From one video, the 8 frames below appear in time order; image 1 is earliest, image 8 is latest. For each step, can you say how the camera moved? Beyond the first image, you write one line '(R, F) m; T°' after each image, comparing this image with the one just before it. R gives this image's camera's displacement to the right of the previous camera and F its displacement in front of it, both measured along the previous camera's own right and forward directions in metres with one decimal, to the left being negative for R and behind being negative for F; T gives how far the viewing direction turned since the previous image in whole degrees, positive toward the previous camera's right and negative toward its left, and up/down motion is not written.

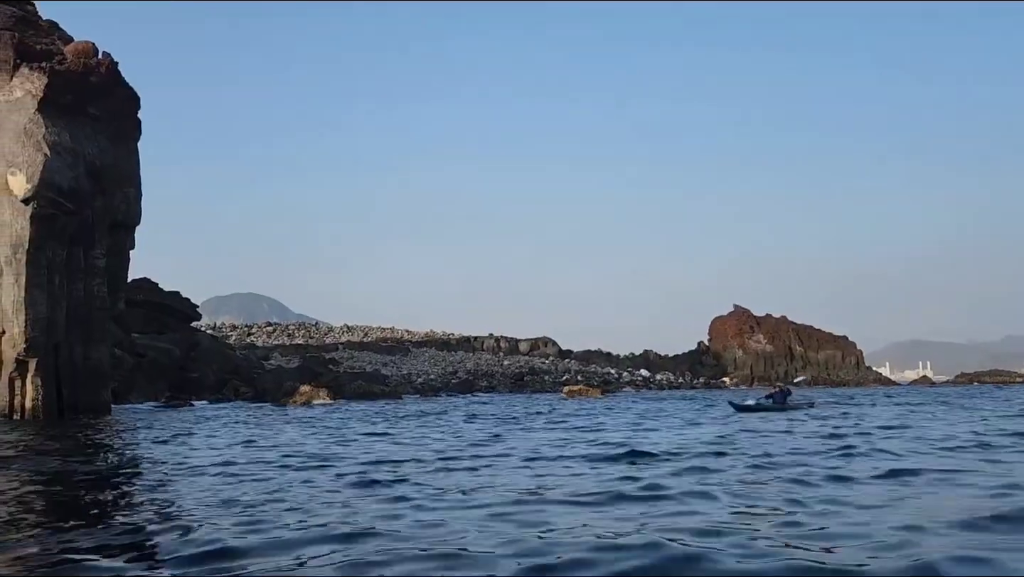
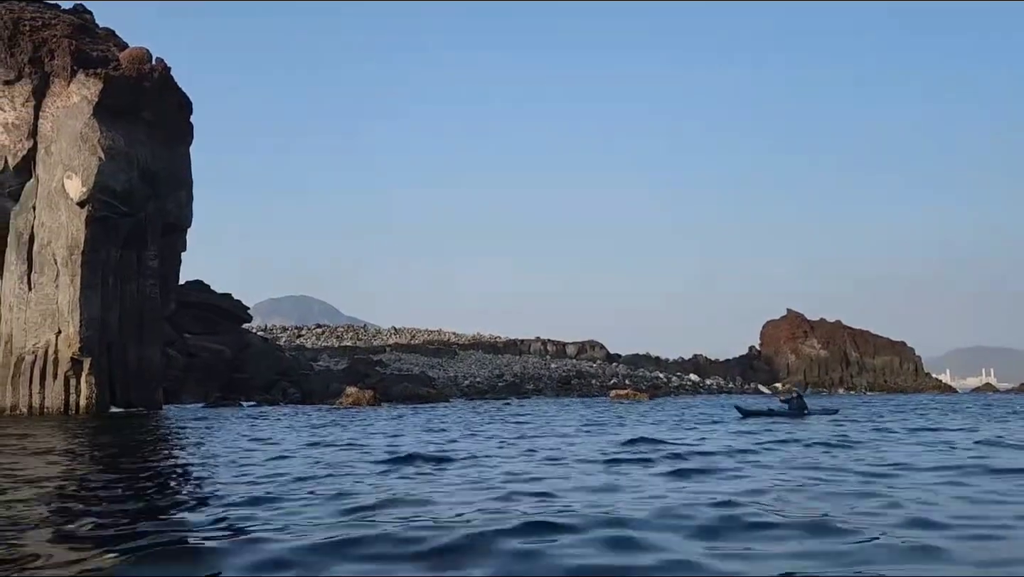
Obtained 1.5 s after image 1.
(+0.4, +0.1) m; -3°
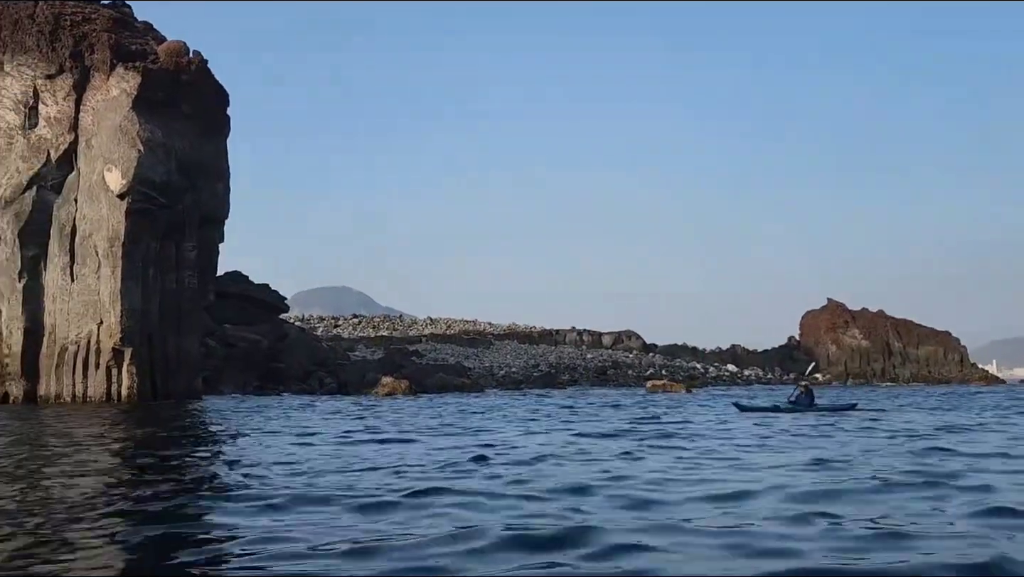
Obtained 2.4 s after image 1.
(+0.4, 0.0) m; -3°
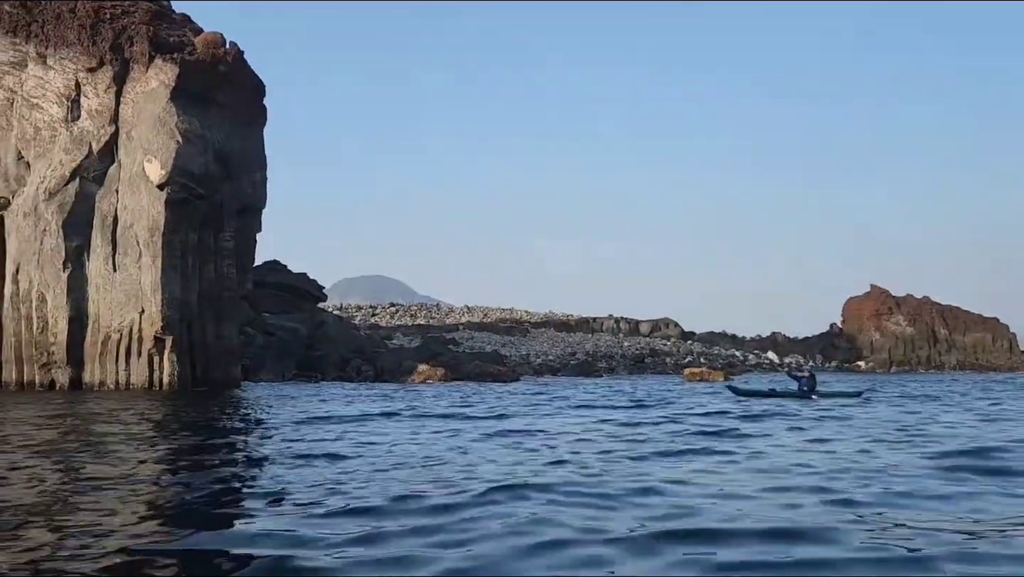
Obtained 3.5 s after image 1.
(+0.4, 0.0) m; -3°
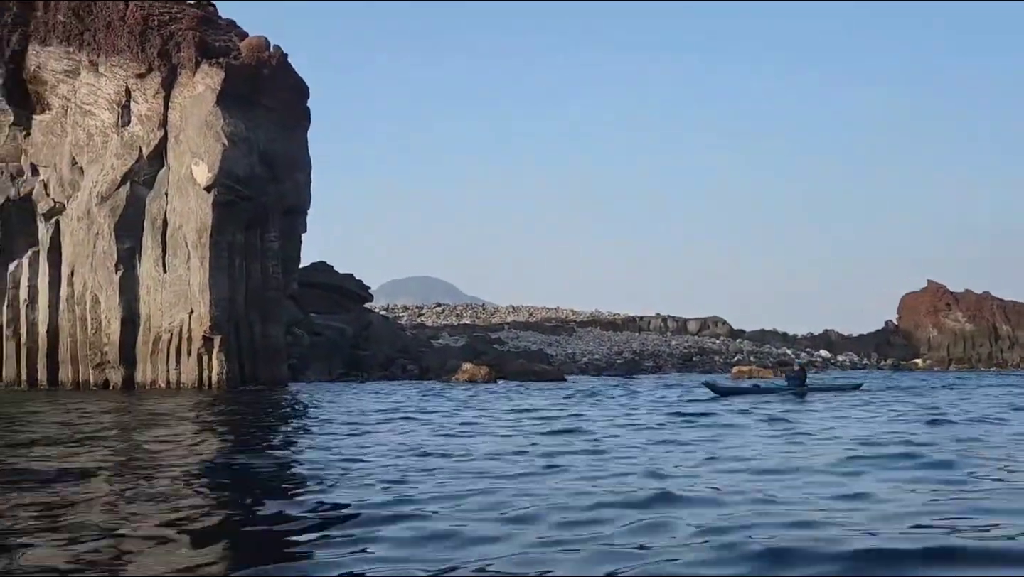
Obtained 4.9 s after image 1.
(+0.8, +0.1) m; -4°
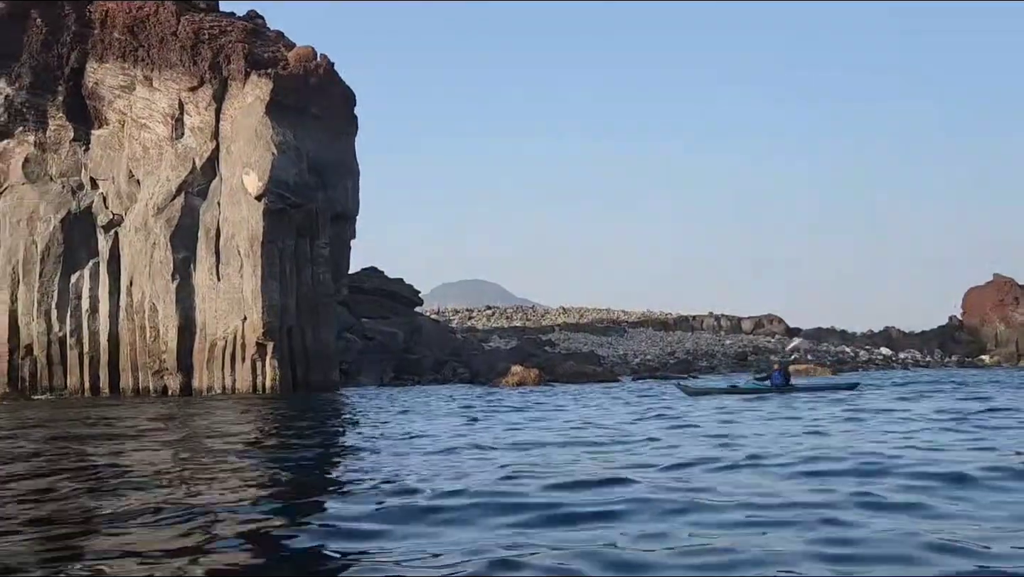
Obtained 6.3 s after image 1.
(+0.8, +0.1) m; -4°
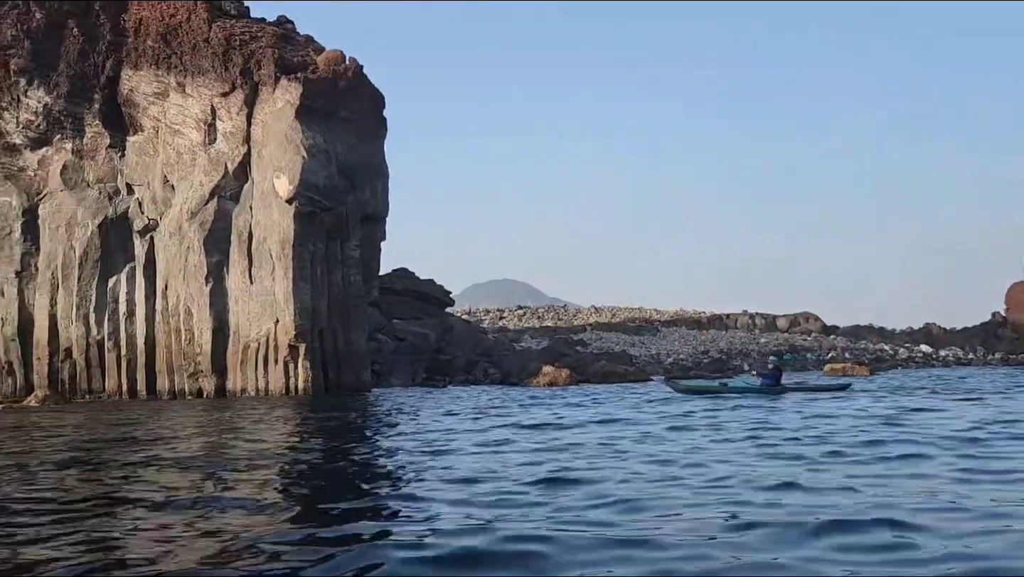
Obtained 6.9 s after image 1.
(+0.6, +0.1) m; -3°
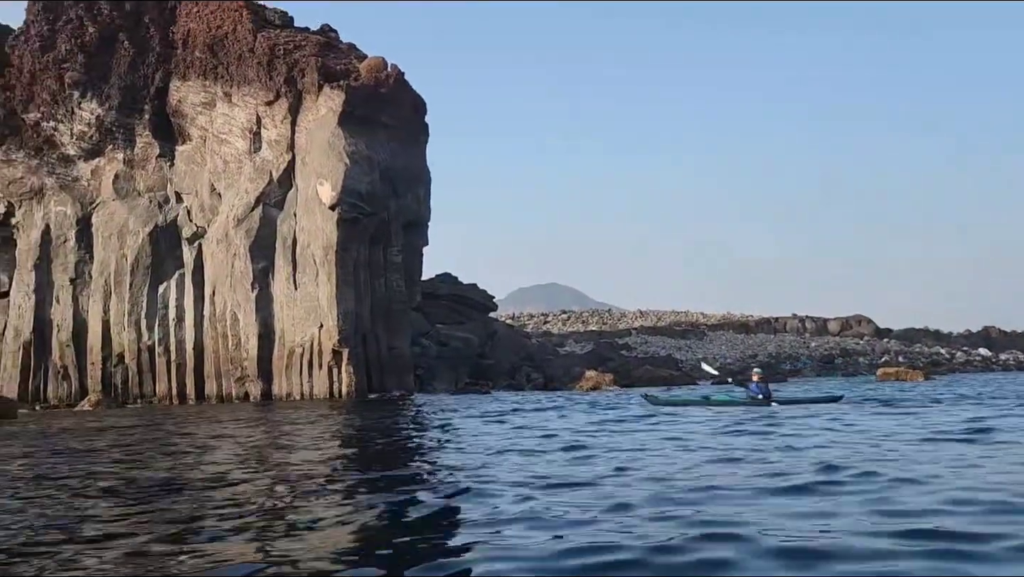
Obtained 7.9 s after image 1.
(+0.8, +0.2) m; -4°
